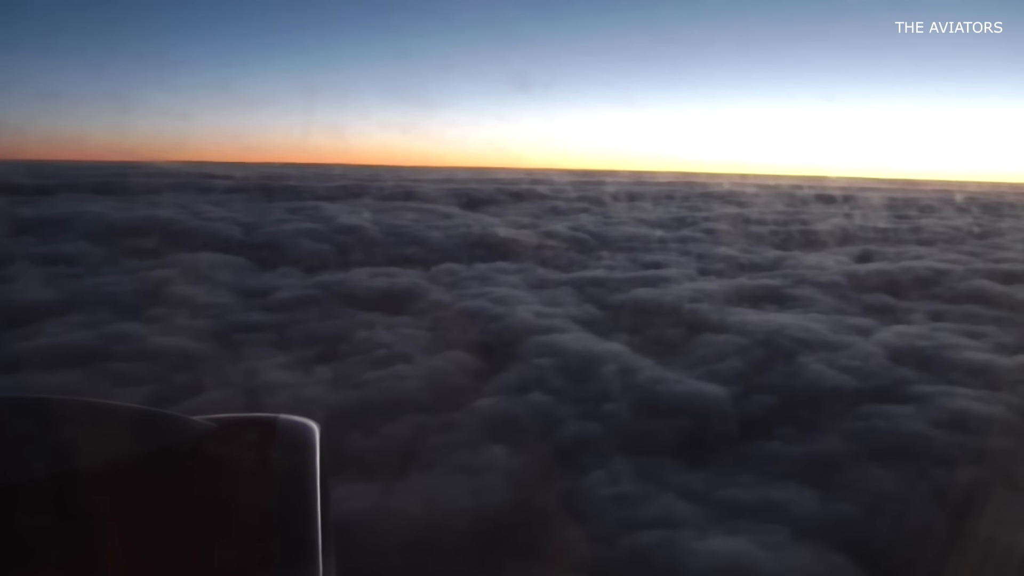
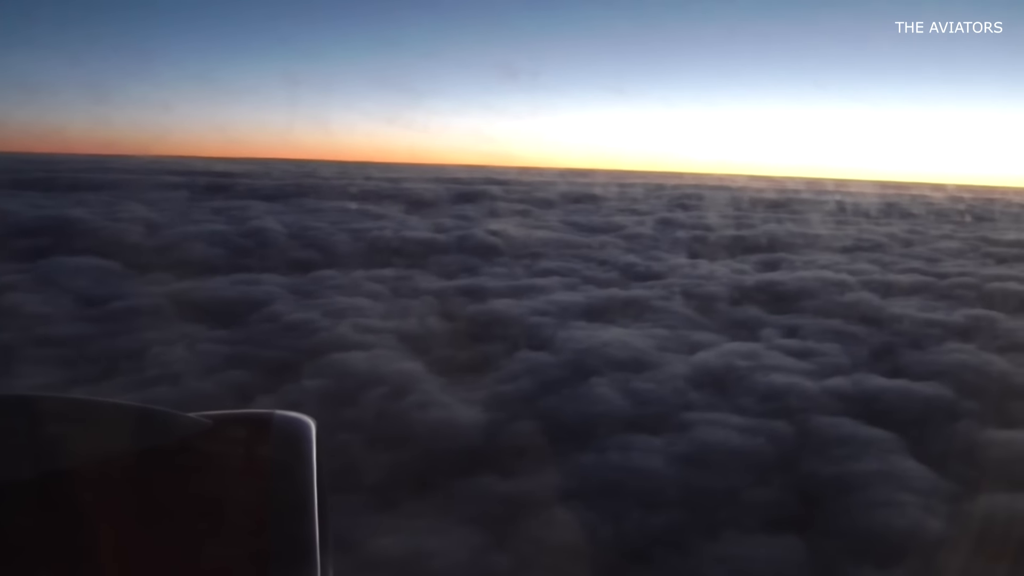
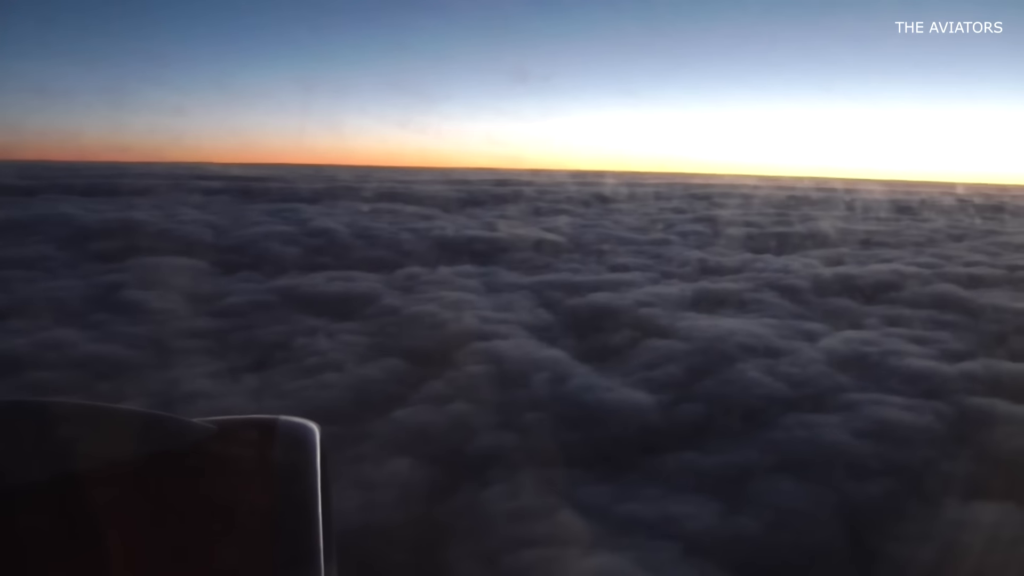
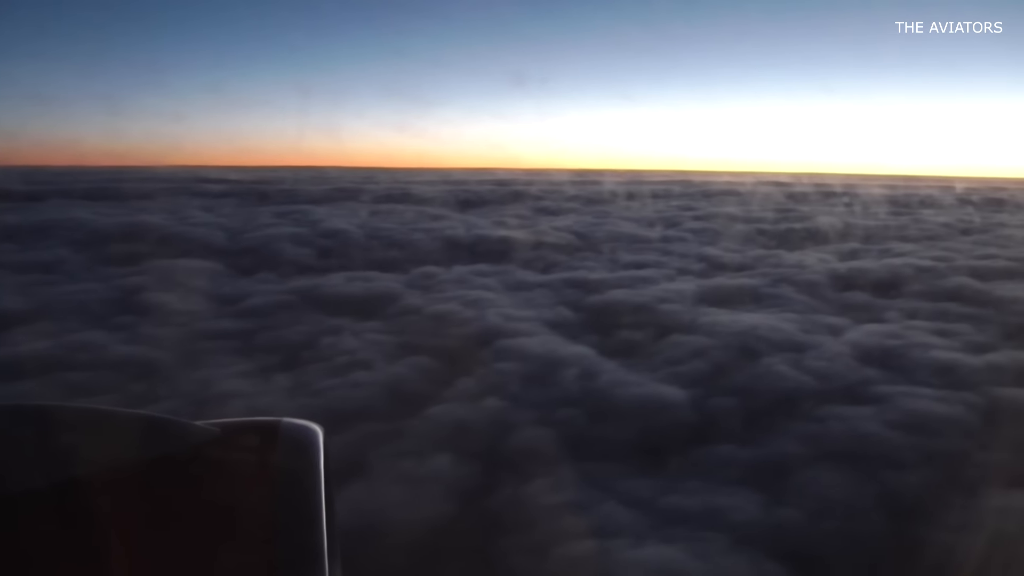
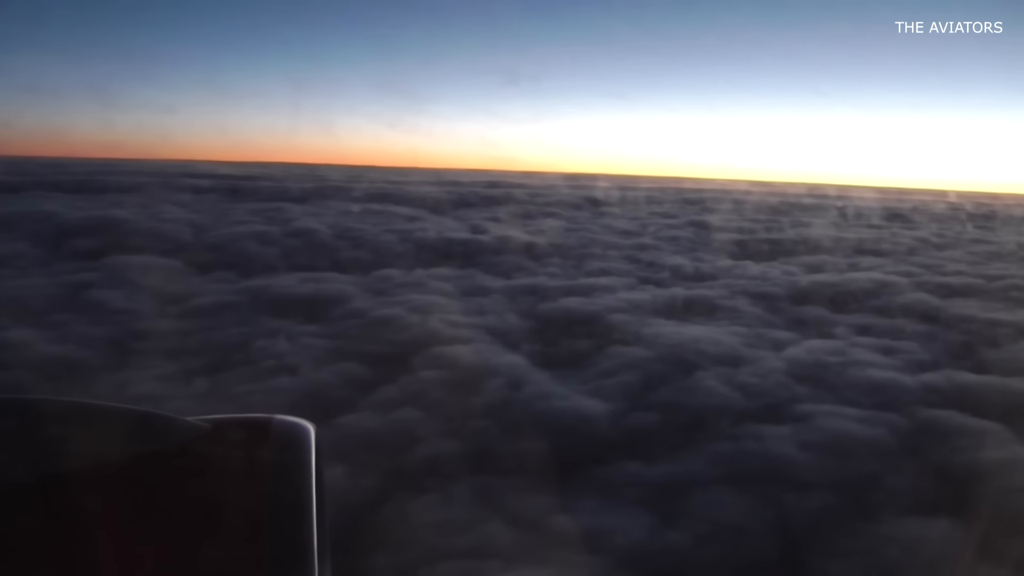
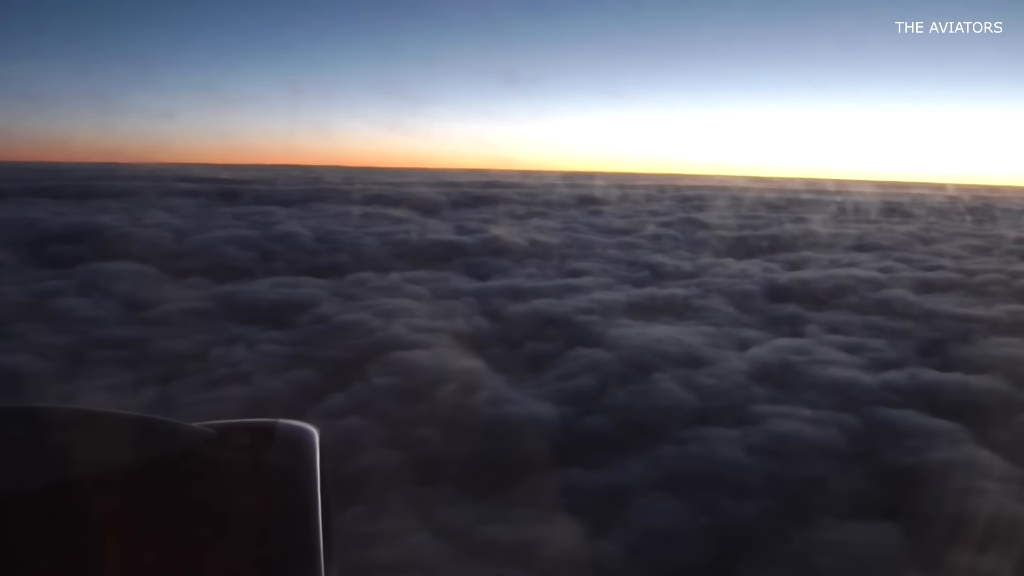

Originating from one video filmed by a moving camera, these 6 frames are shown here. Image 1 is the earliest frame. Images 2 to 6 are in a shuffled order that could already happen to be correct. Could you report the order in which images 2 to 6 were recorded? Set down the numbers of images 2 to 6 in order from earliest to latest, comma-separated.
4, 3, 5, 6, 2
